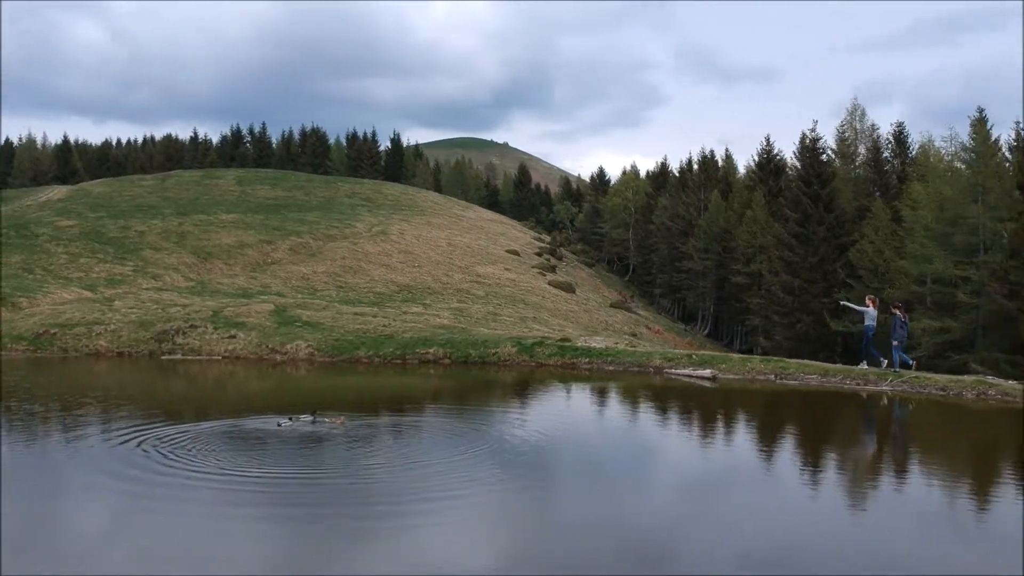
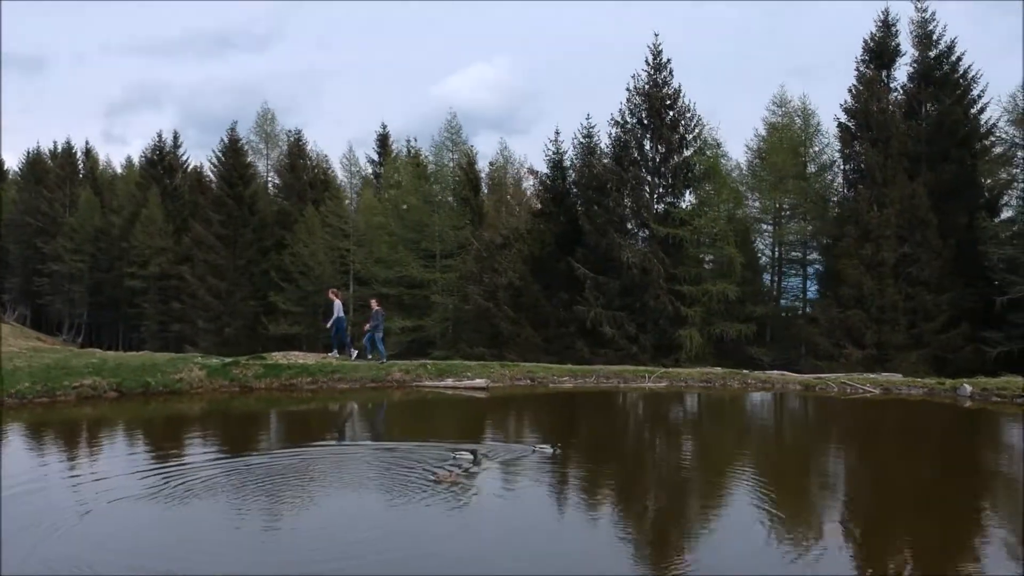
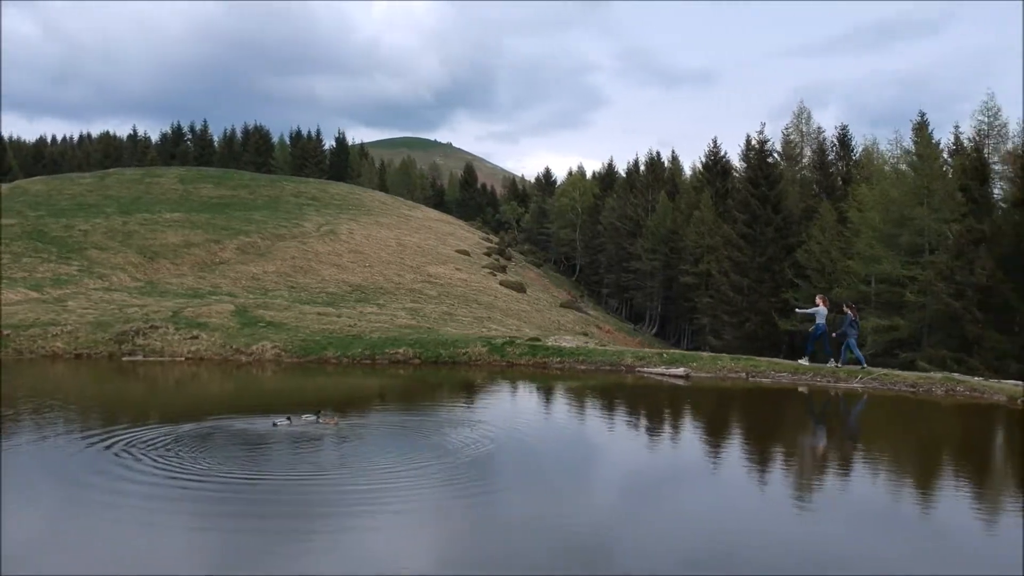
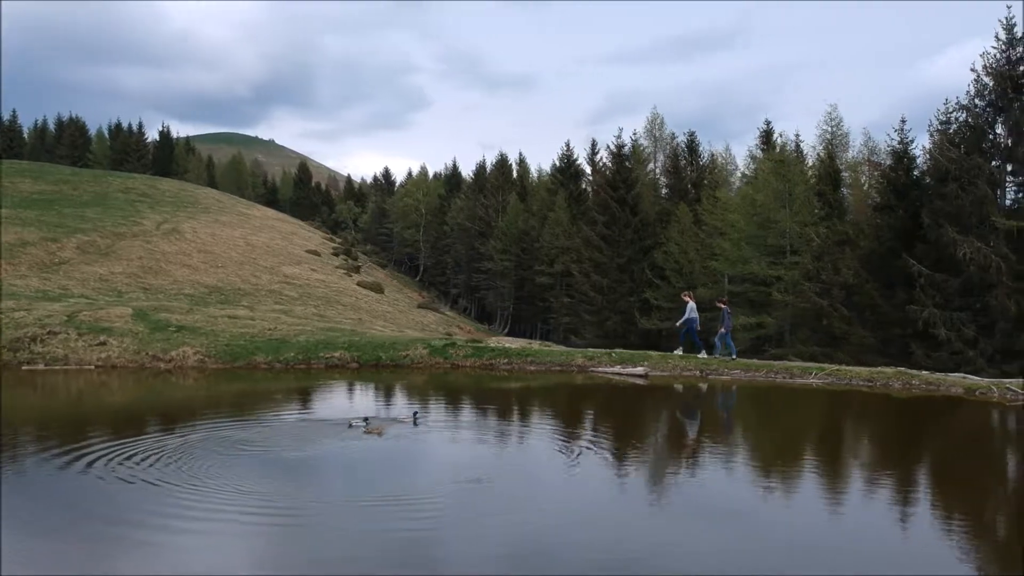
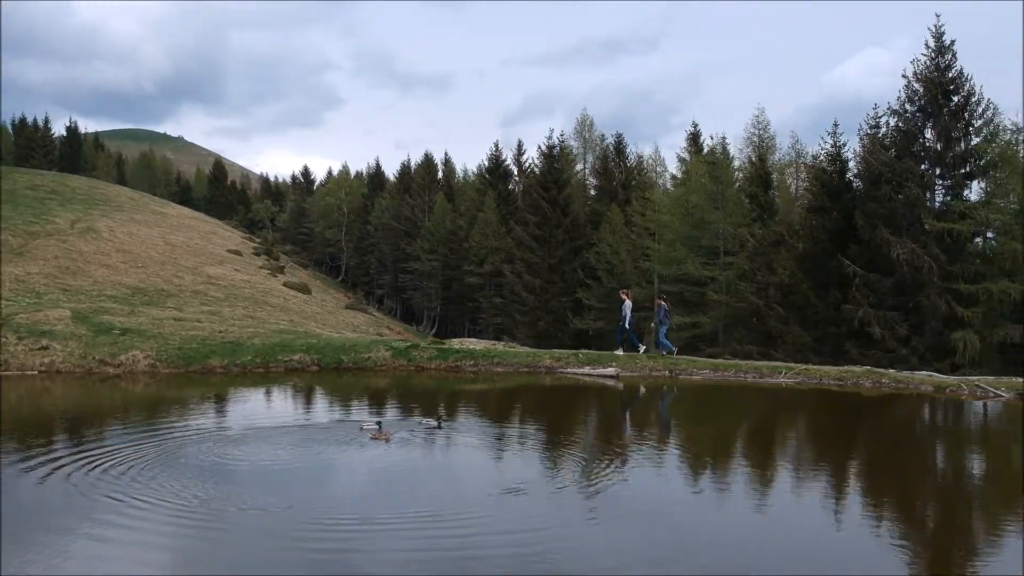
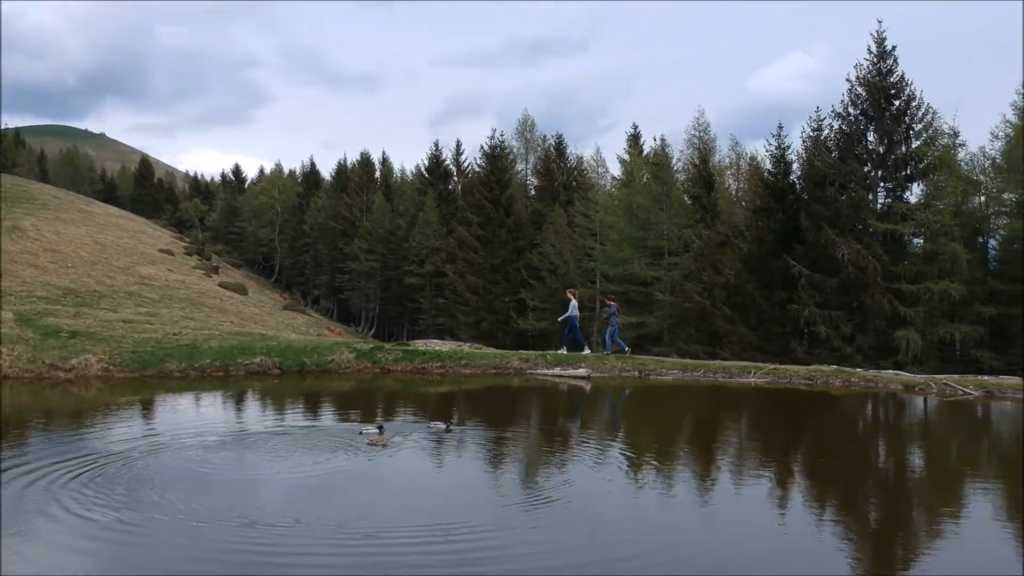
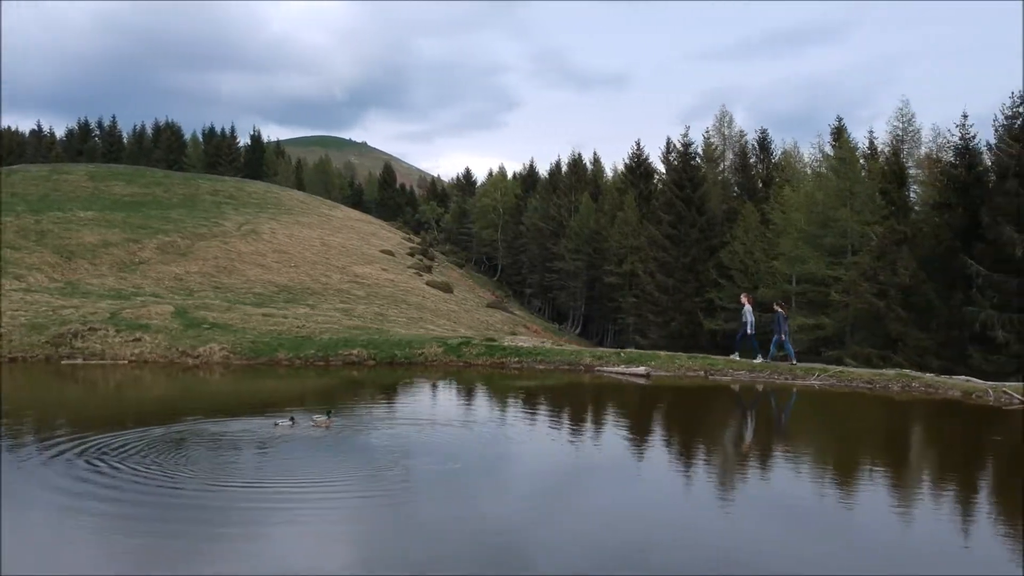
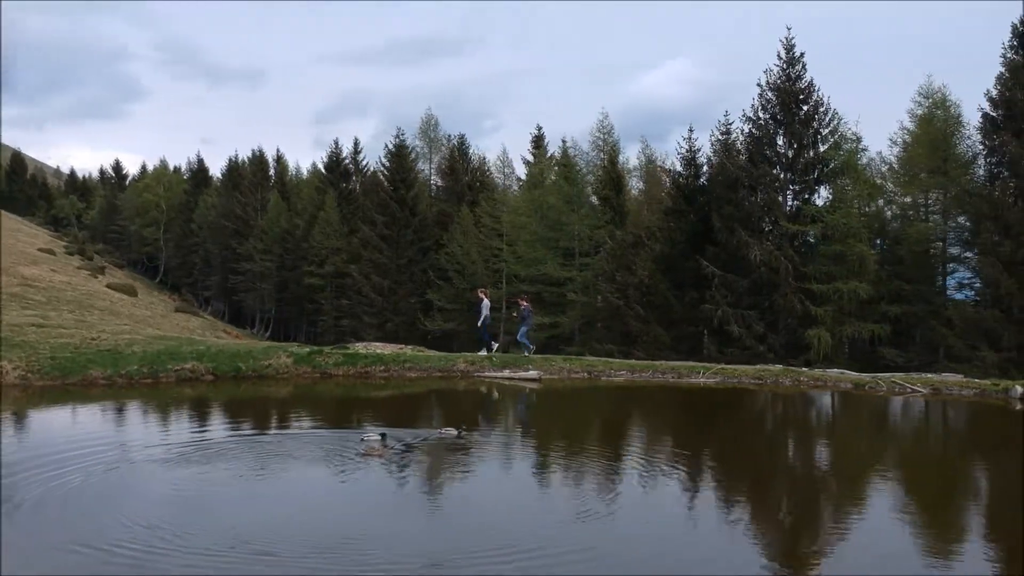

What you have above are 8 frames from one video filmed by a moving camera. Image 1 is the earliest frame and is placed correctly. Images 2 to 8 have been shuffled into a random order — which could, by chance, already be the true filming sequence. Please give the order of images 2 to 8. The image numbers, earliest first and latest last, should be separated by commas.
3, 7, 4, 5, 6, 8, 2
